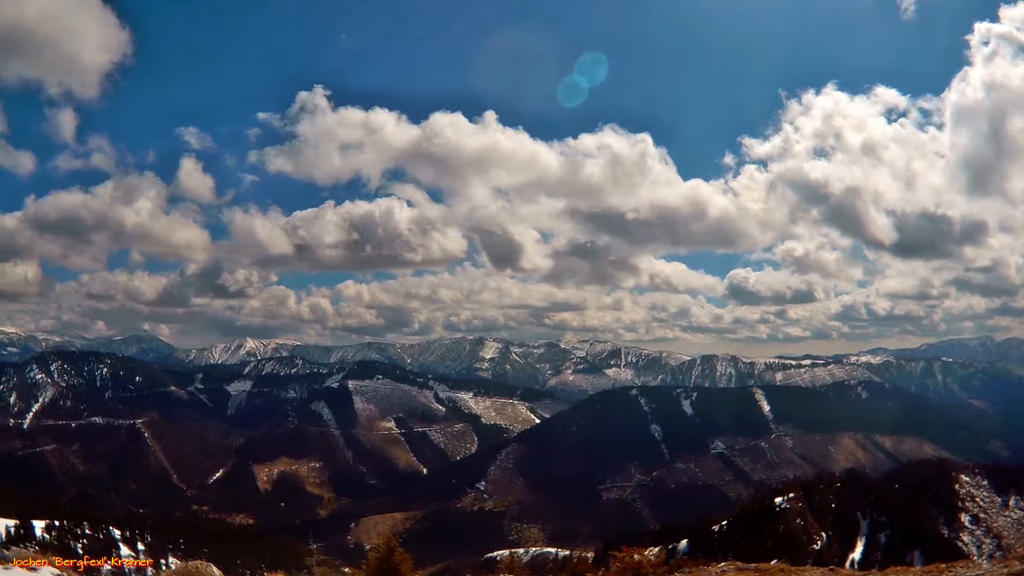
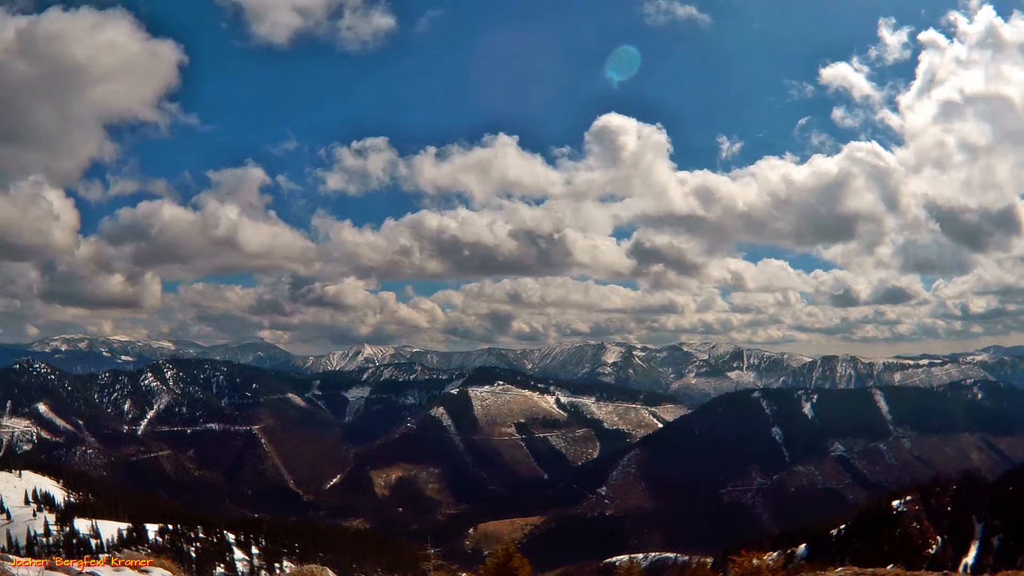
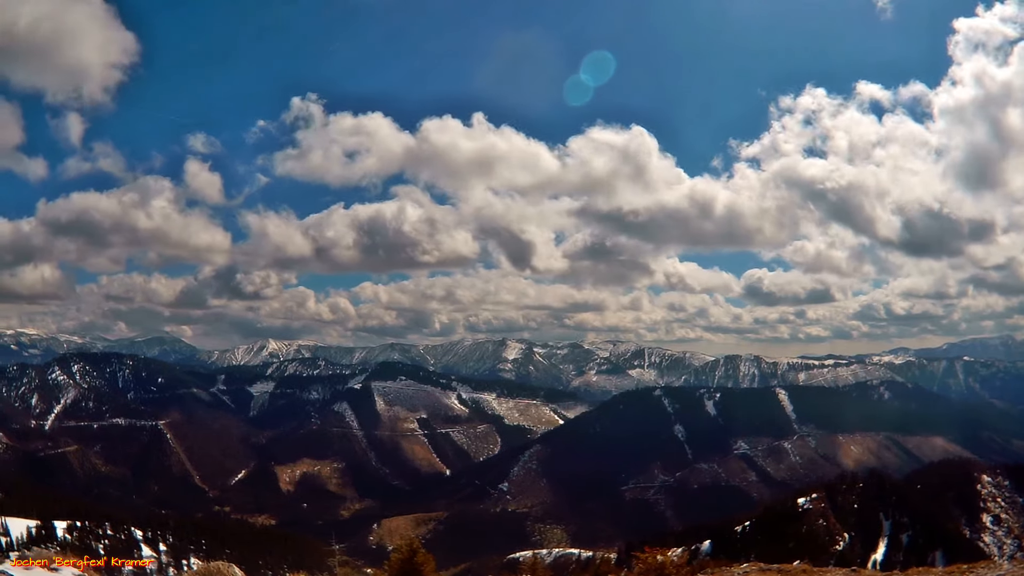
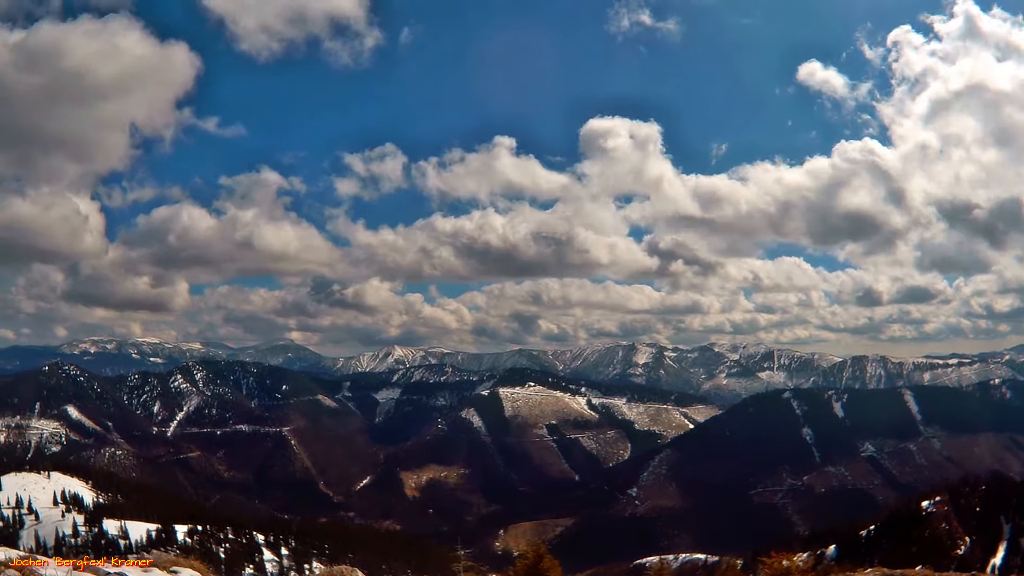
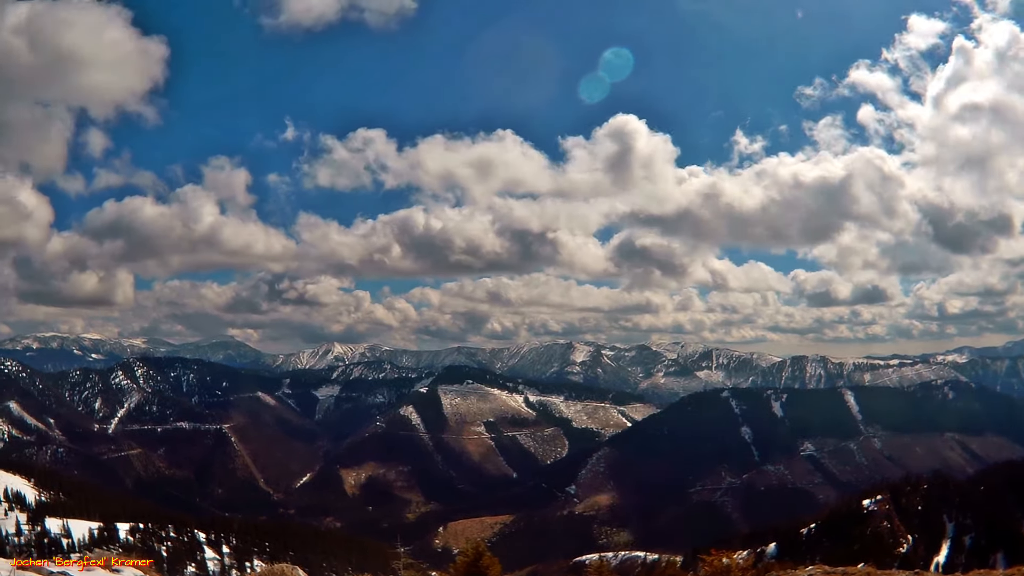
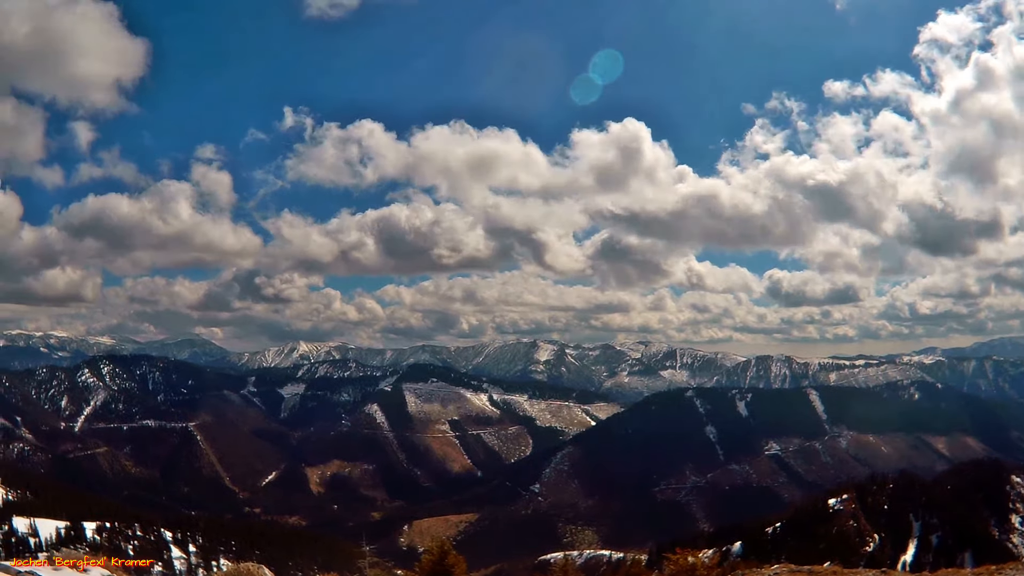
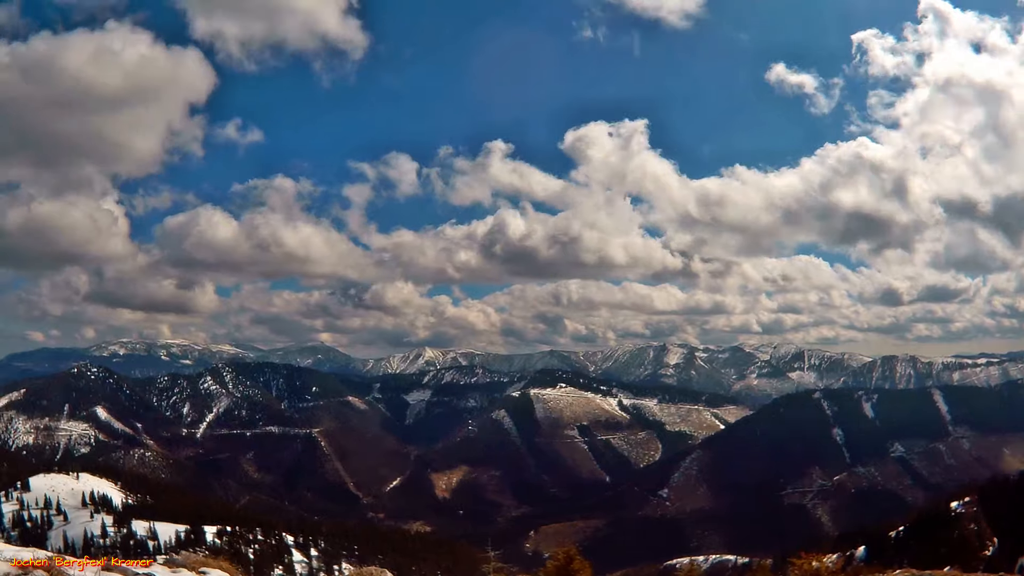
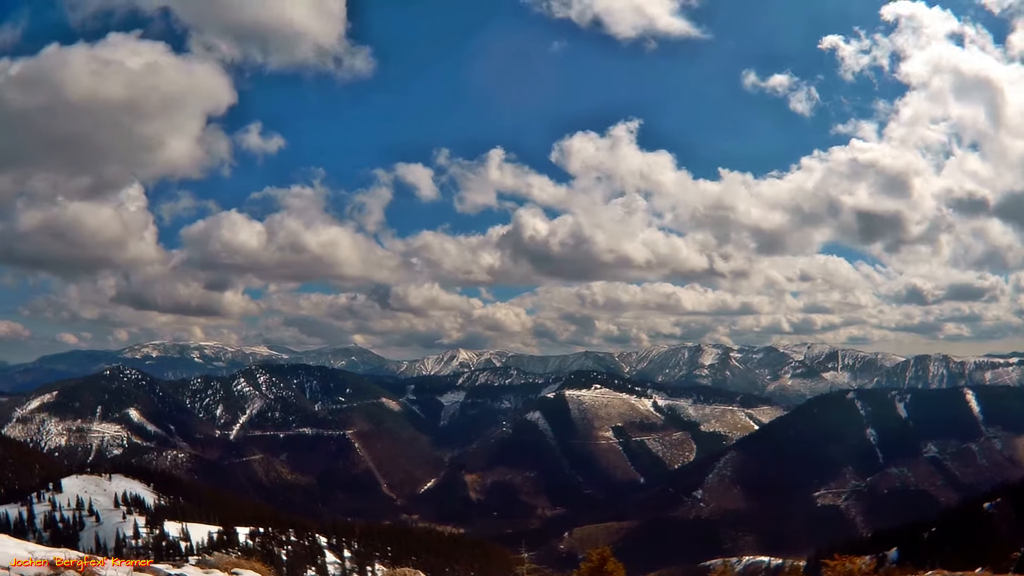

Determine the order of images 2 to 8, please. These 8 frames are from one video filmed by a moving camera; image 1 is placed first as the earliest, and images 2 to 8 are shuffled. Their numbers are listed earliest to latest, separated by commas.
3, 6, 5, 2, 4, 7, 8
